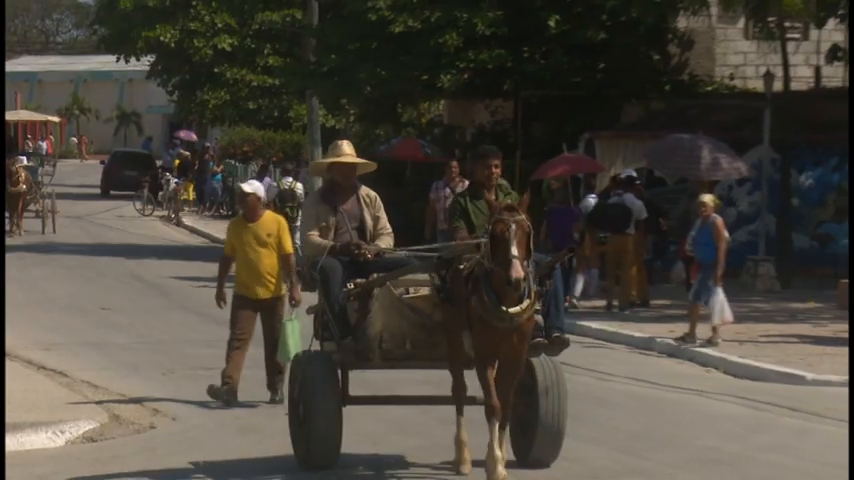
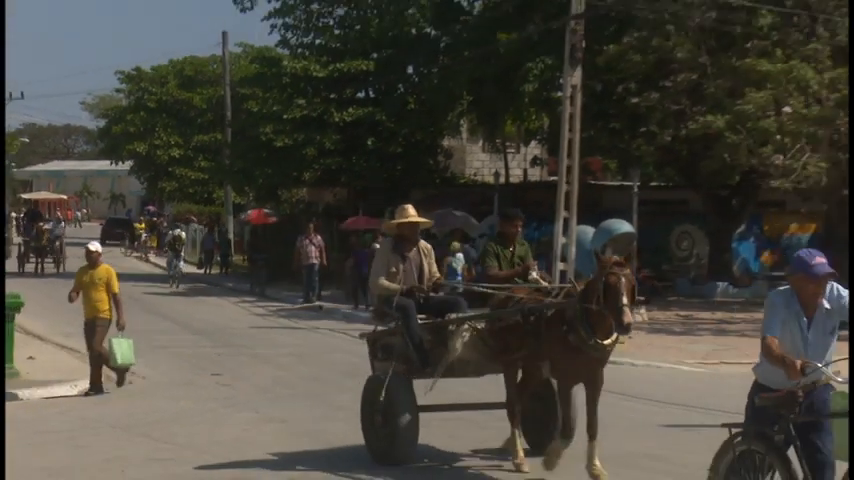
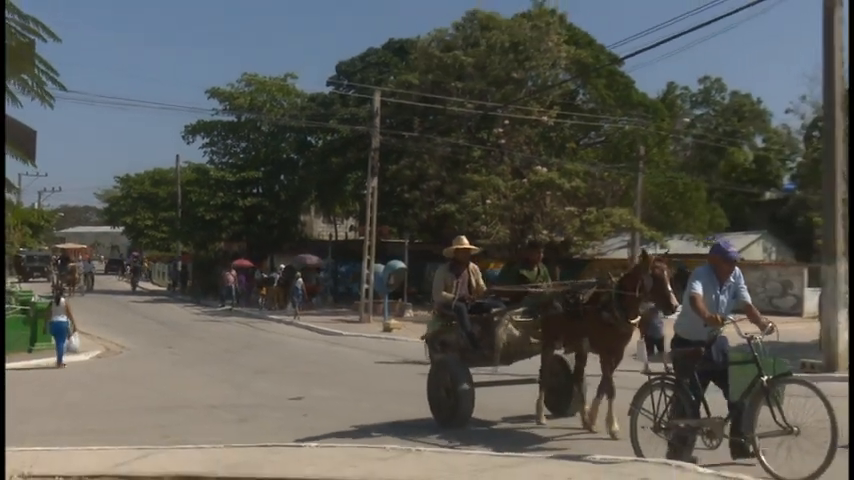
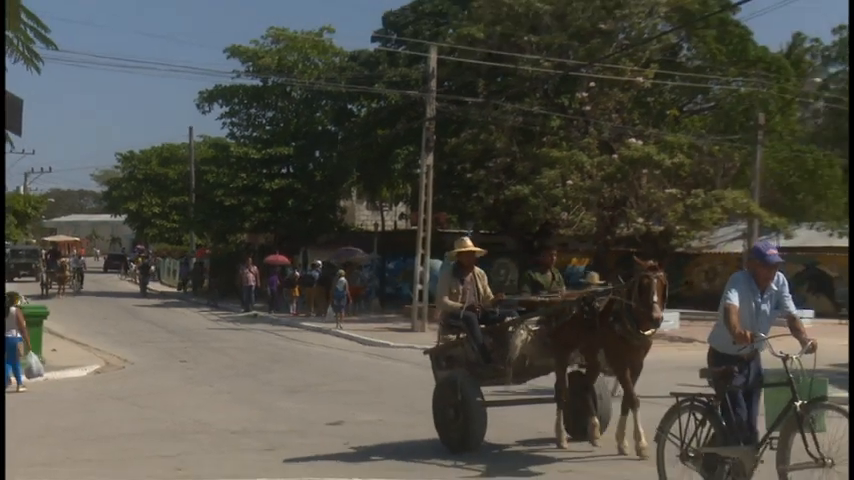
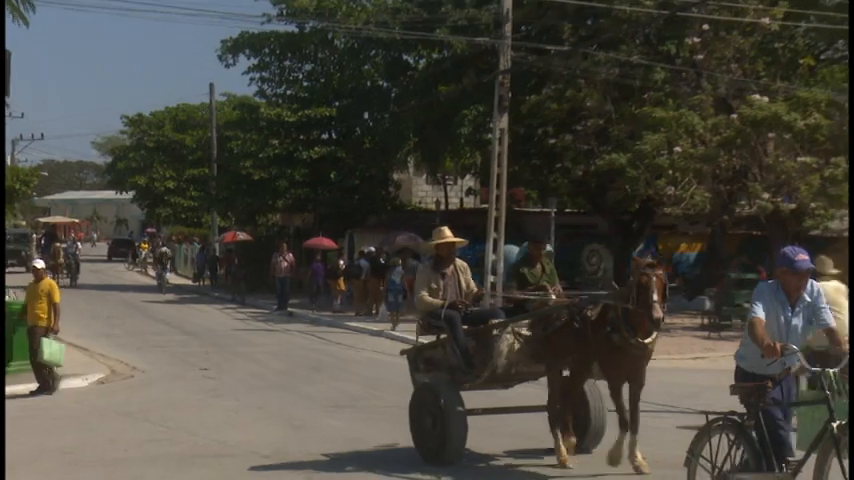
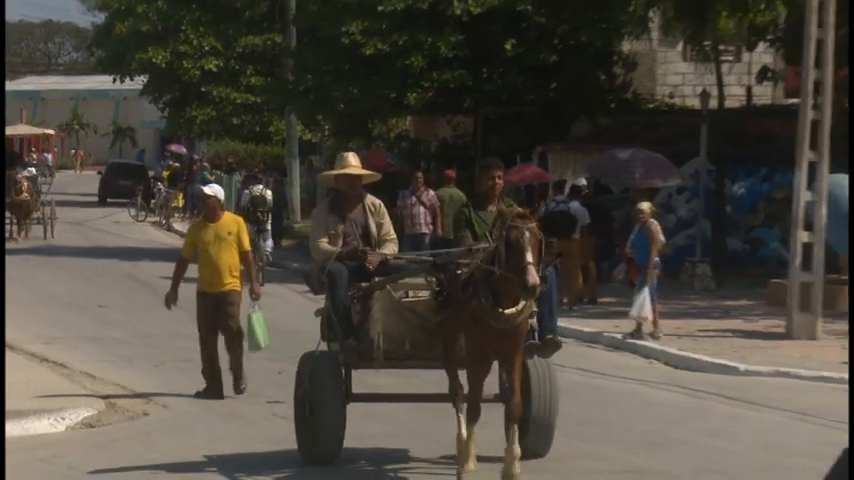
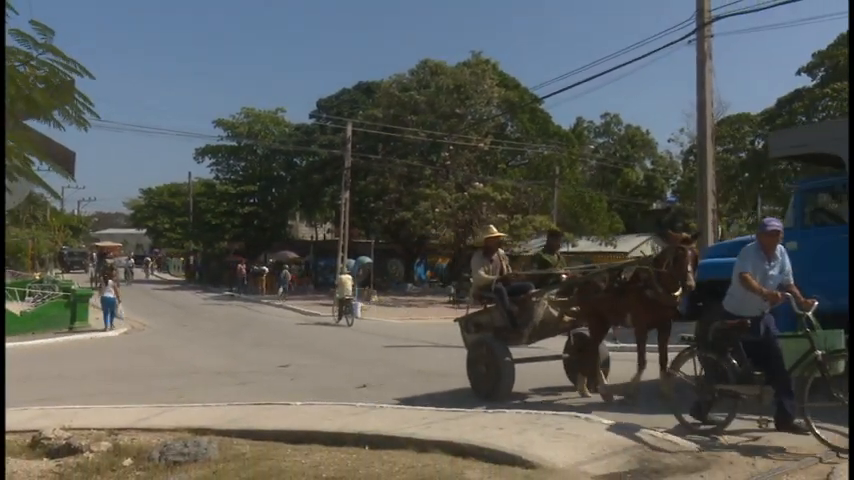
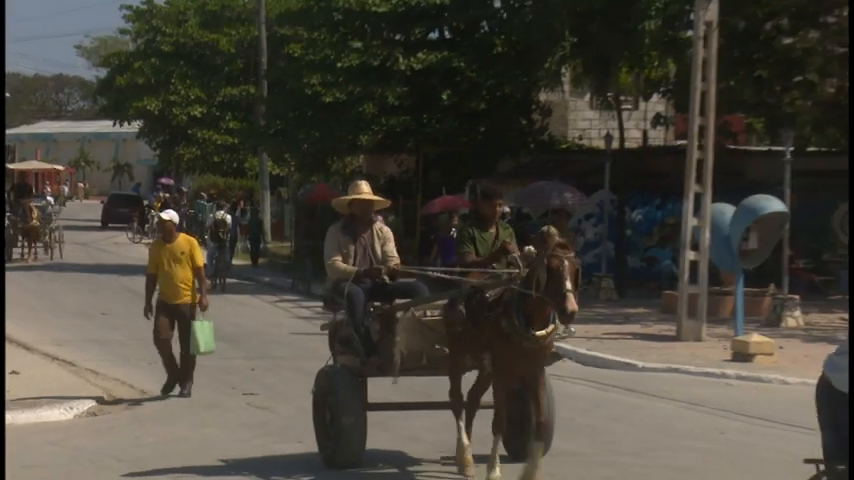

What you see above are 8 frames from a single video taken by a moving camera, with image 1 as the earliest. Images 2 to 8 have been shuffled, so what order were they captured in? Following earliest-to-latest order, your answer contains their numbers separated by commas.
6, 8, 2, 5, 4, 3, 7
